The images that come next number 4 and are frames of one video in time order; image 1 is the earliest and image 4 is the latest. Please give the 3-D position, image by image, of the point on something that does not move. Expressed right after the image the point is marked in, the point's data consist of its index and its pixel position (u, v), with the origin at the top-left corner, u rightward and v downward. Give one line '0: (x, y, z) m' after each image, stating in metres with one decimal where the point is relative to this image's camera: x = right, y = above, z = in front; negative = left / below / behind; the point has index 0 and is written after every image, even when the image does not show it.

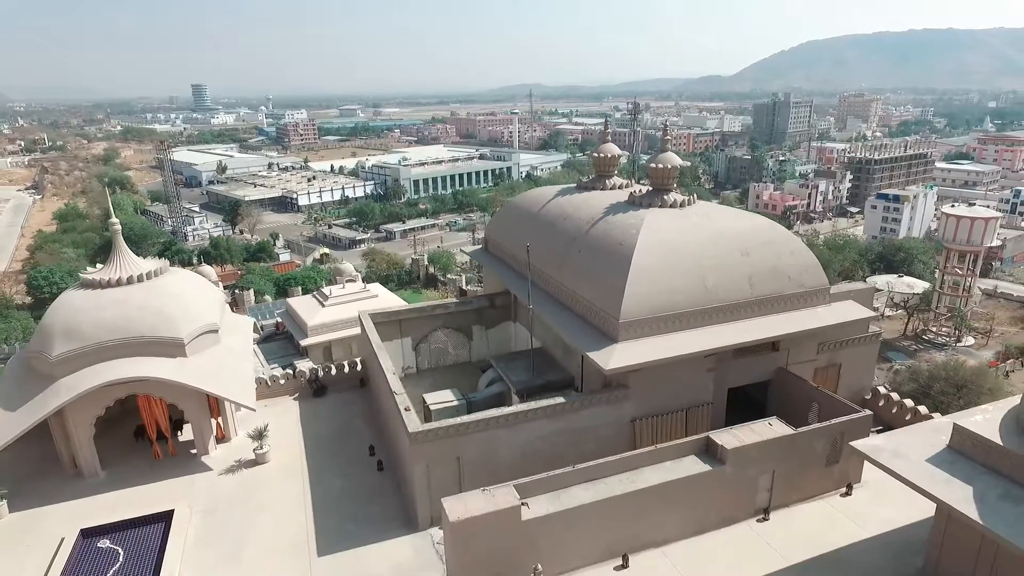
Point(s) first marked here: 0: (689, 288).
0: (+3.0, 0.0, +12.5) m
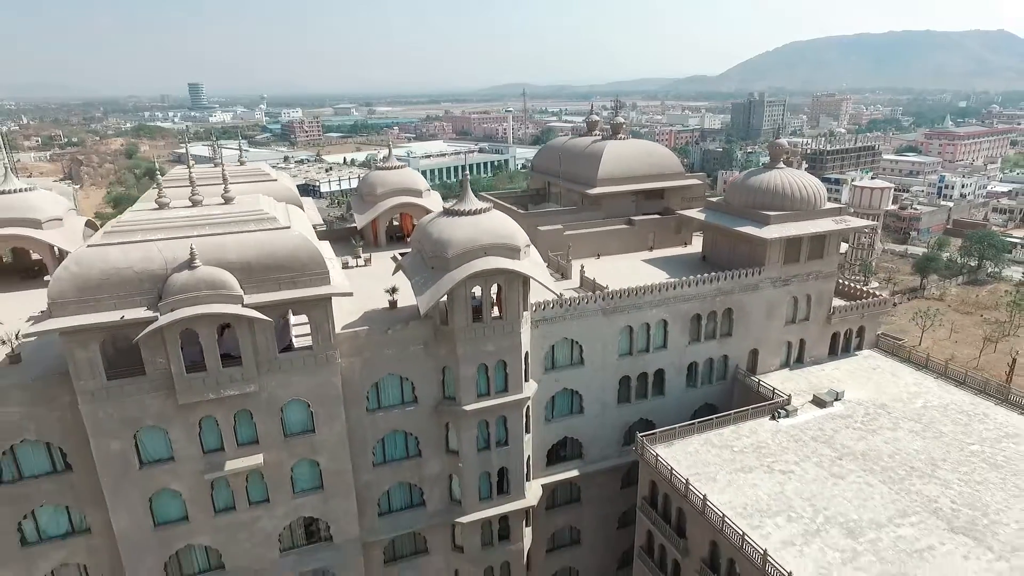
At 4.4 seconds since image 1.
0: (+4.8, +5.1, +32.3) m
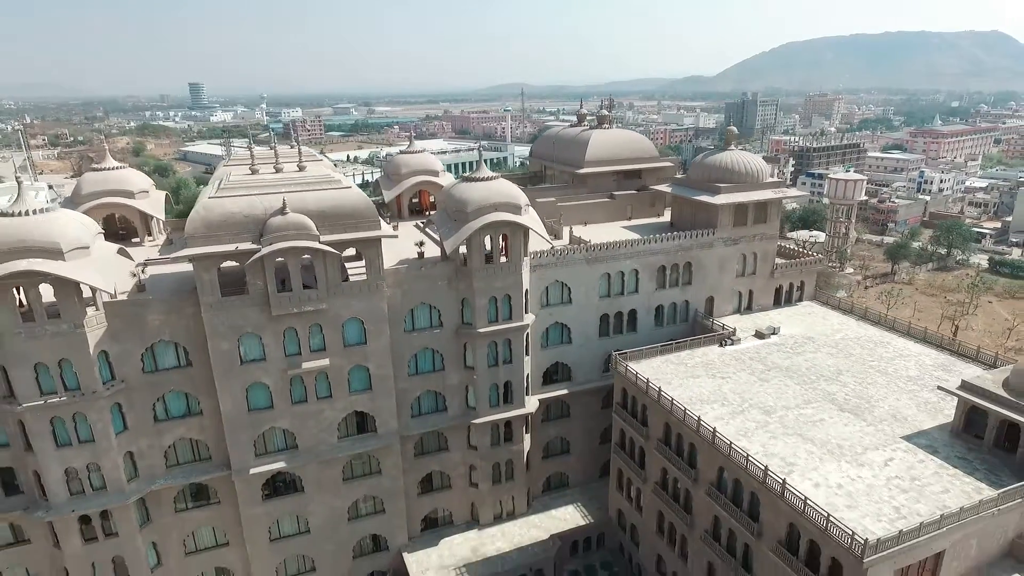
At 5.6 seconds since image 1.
0: (+4.9, +7.0, +38.7) m
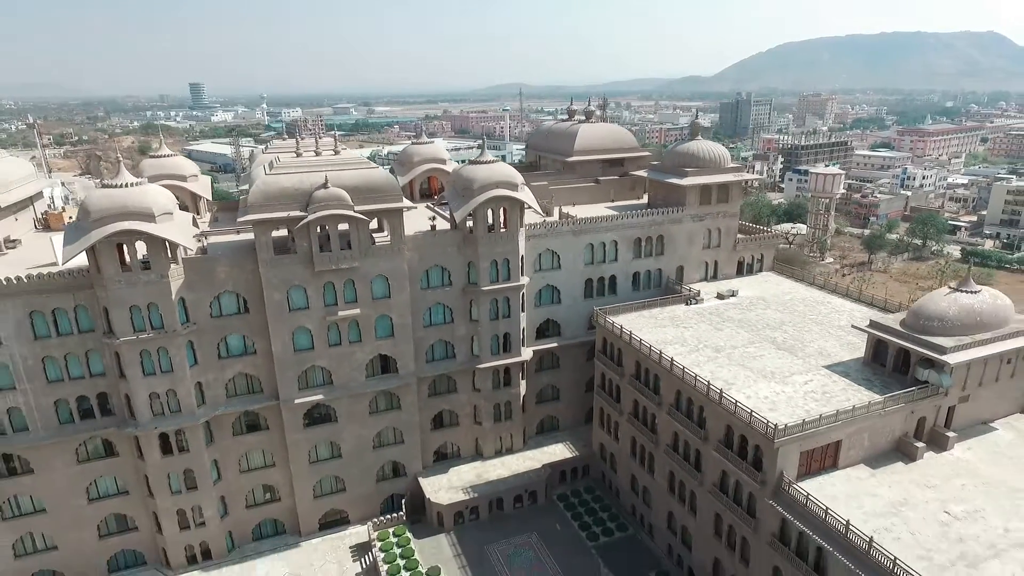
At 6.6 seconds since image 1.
0: (+4.8, +8.5, +44.3) m
